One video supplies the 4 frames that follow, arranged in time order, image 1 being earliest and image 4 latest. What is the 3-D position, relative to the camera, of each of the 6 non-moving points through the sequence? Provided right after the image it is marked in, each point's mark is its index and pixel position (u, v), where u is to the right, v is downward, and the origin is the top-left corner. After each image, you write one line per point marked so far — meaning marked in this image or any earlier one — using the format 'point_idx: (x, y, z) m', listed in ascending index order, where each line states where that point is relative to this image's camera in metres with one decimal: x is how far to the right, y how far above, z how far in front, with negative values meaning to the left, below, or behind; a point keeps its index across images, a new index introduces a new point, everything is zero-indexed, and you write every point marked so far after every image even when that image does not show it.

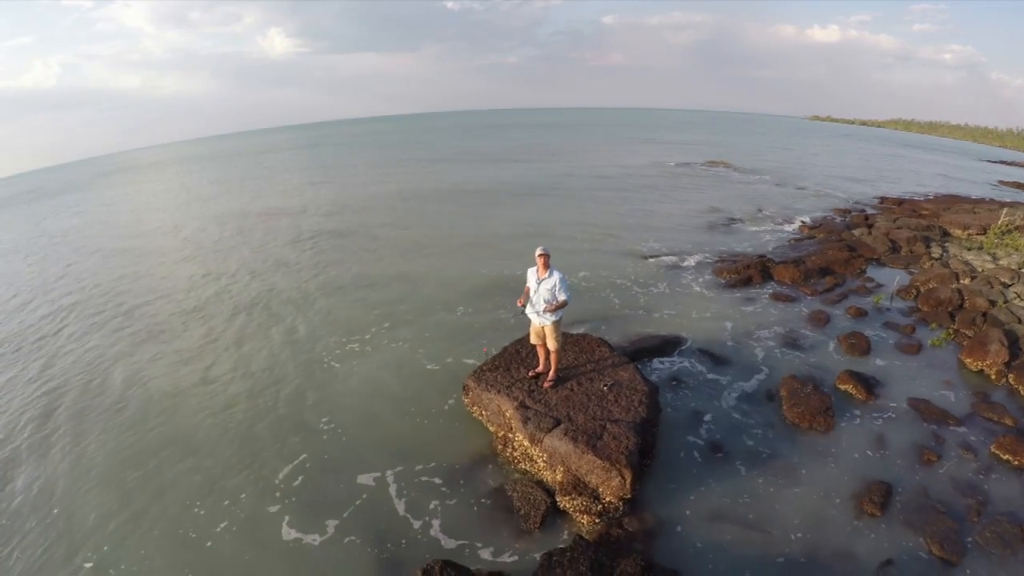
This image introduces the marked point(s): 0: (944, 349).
0: (+14.1, -2.0, +16.1) m
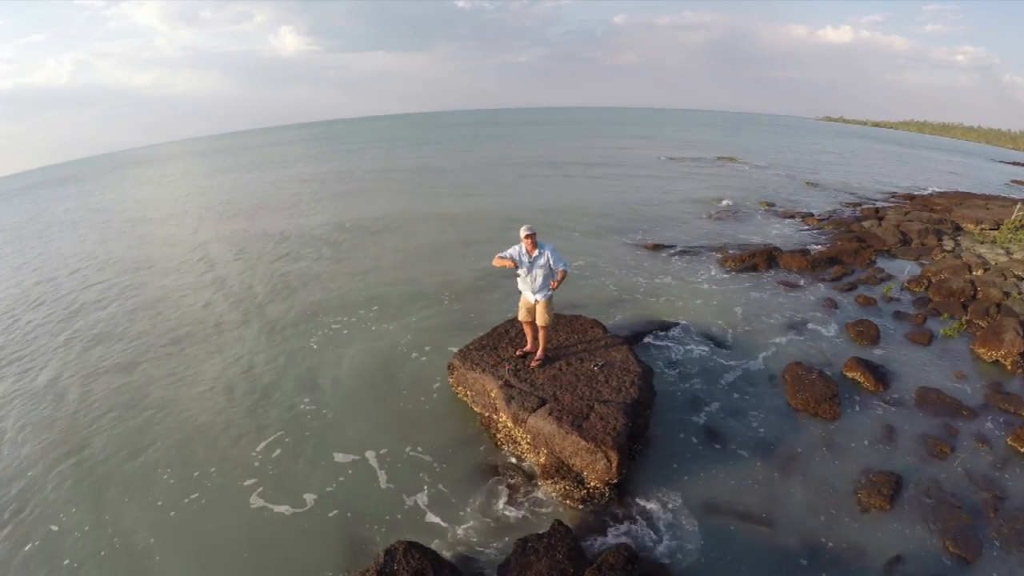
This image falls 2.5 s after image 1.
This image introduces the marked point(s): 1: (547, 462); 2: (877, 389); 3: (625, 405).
0: (+13.8, -1.6, +15.3) m
1: (+0.6, -3.1, +8.6) m
2: (+8.8, -2.4, +11.9) m
3: (+2.0, -2.1, +8.9) m
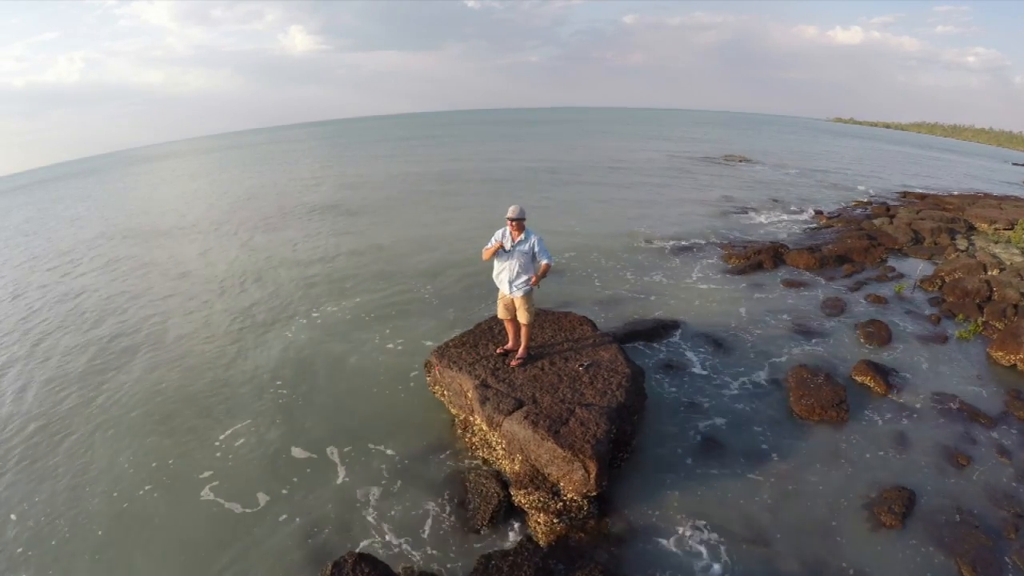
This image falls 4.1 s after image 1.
0: (+13.5, -1.6, +14.5) m
1: (+0.2, -2.9, +7.9) m
2: (+8.4, -2.4, +11.1) m
3: (+1.6, -2.0, +8.1) m
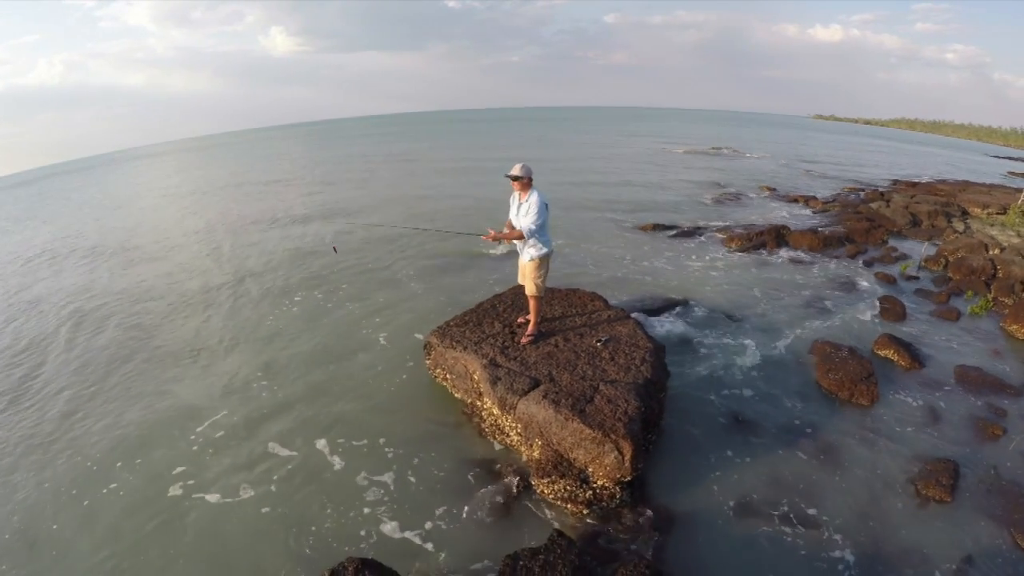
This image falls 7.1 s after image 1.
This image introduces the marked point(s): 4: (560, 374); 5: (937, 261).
0: (+13.6, -0.9, +14.0) m
1: (+0.4, -2.5, +7.1) m
2: (+8.6, -1.7, +10.5) m
3: (+1.8, -1.5, +7.4) m
4: (+0.8, -1.4, +7.6) m
5: (+15.8, +1.0, +18.3) m
